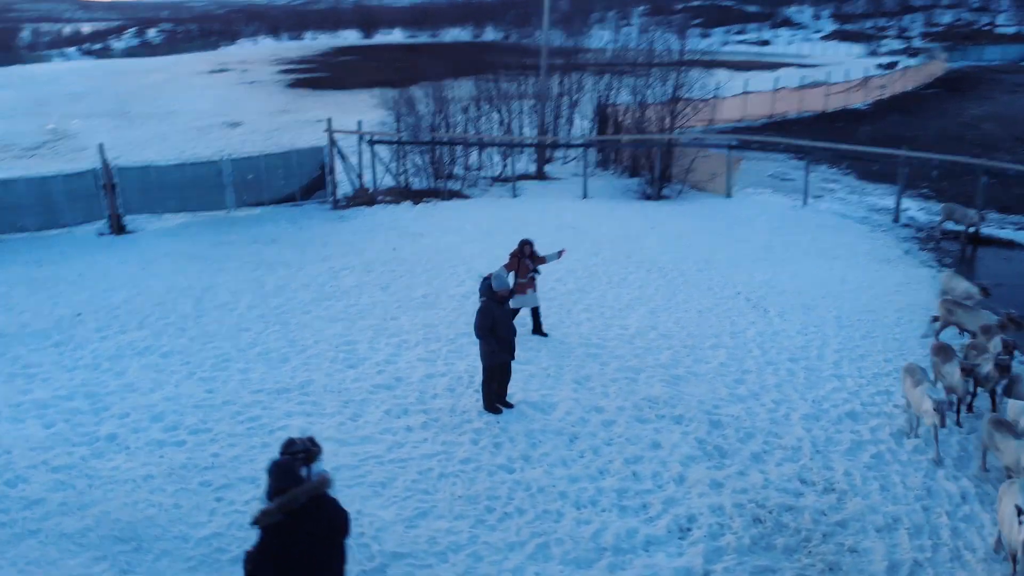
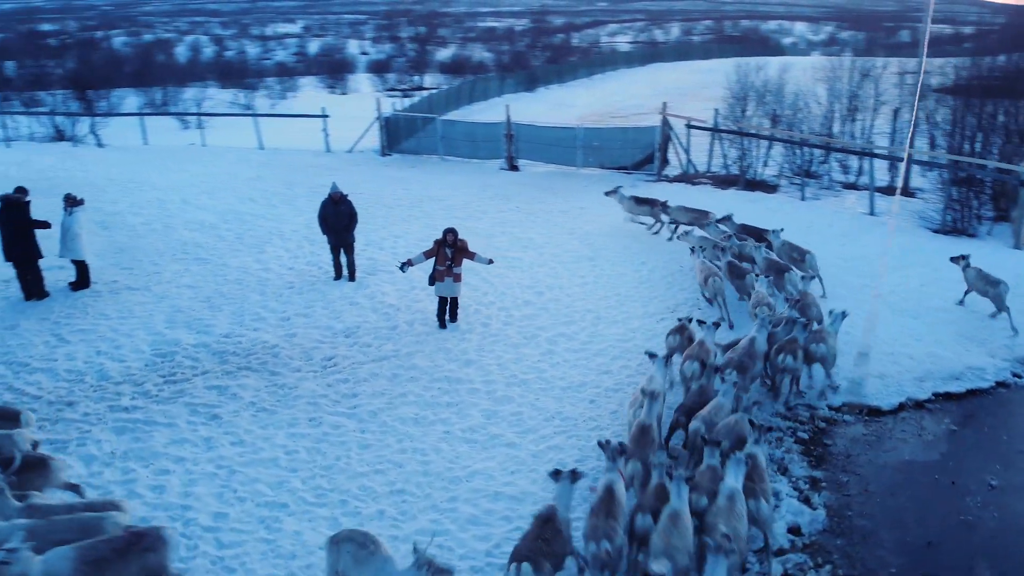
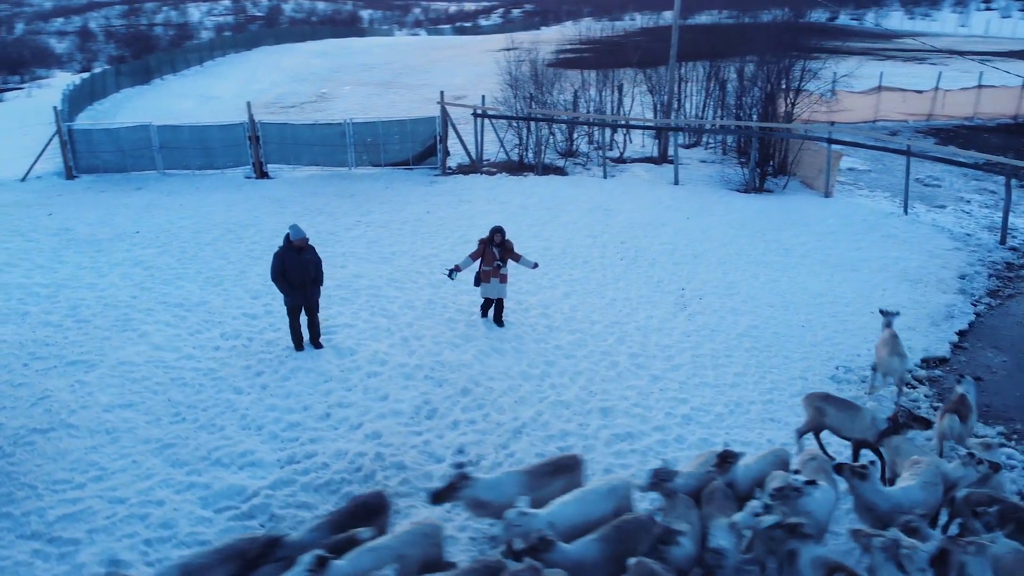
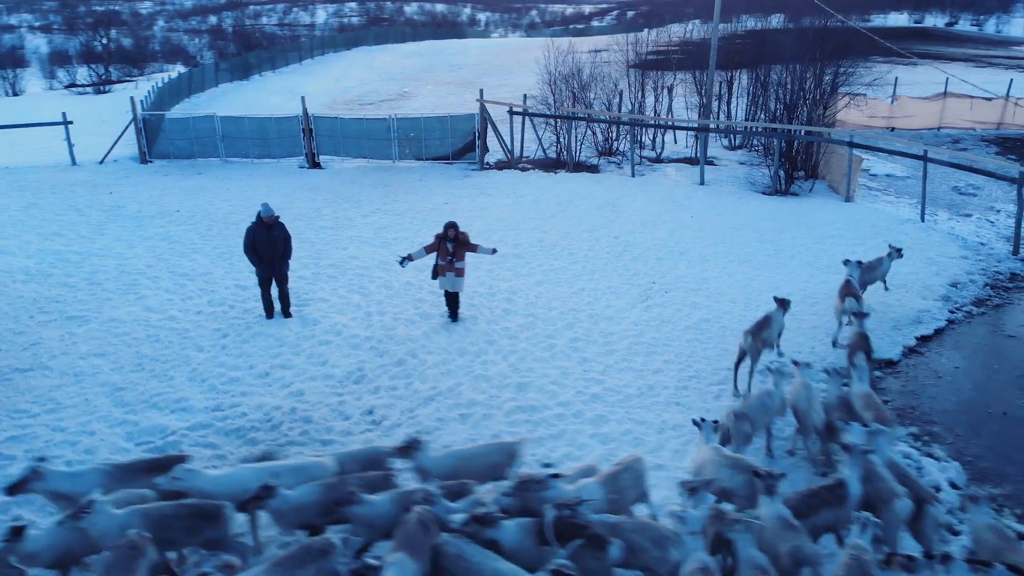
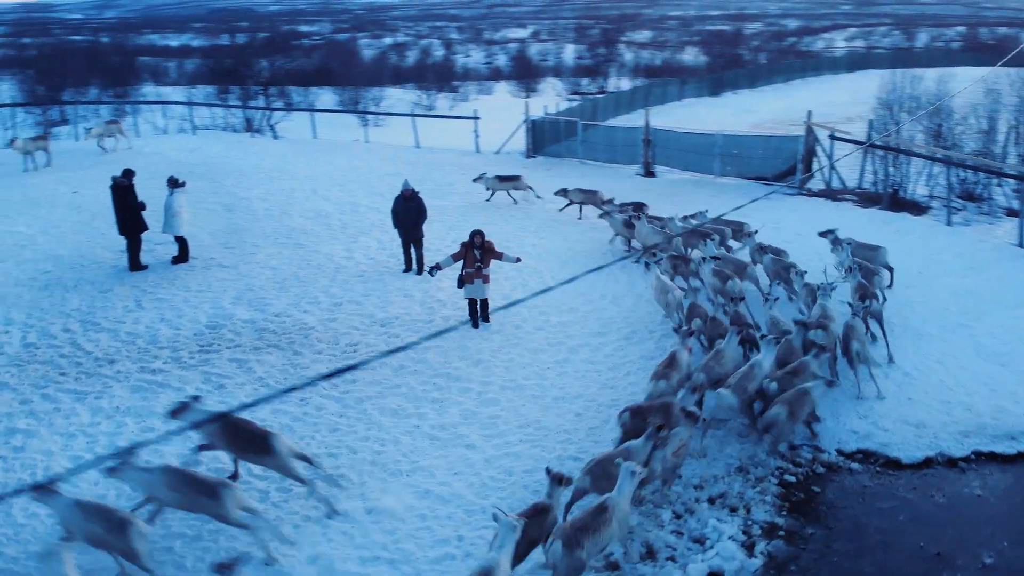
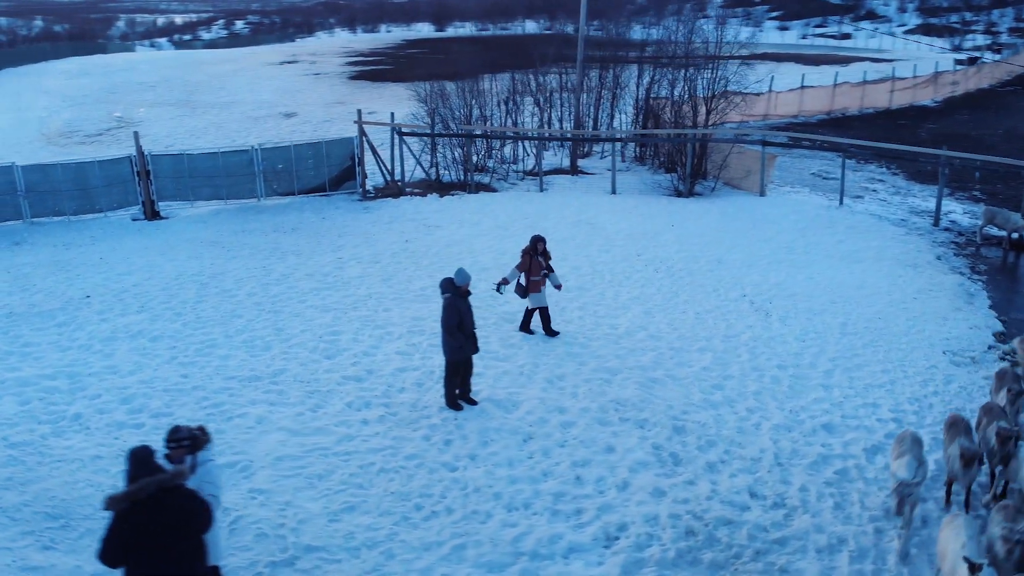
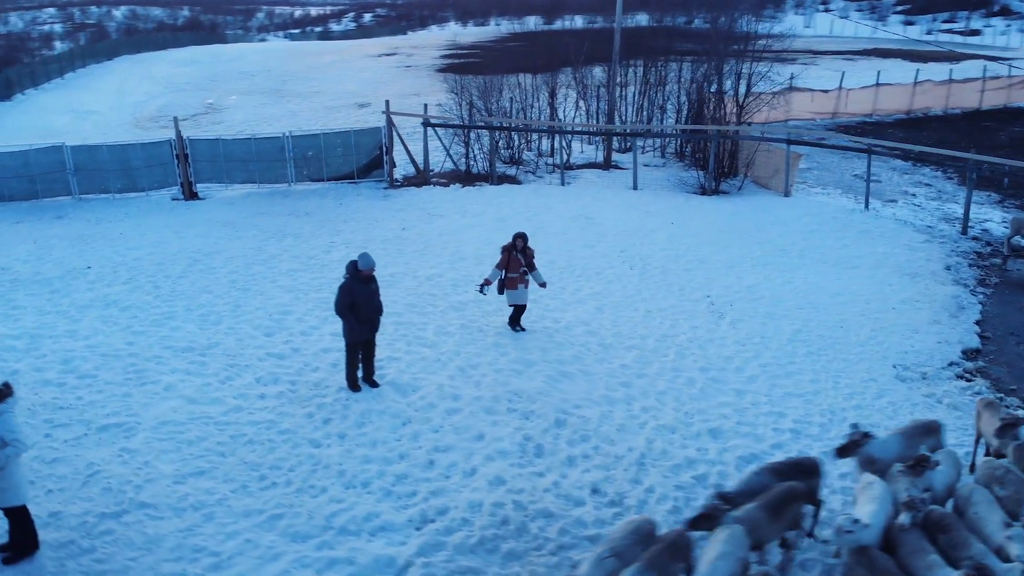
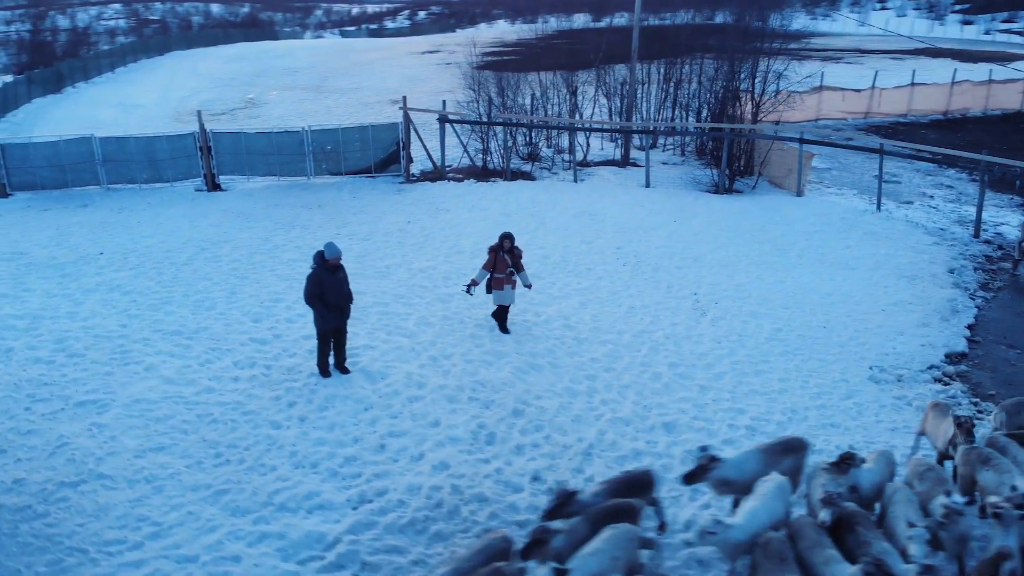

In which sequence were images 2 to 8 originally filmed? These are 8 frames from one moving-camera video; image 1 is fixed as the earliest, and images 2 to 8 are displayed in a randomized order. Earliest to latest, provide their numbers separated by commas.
6, 7, 8, 3, 4, 2, 5
